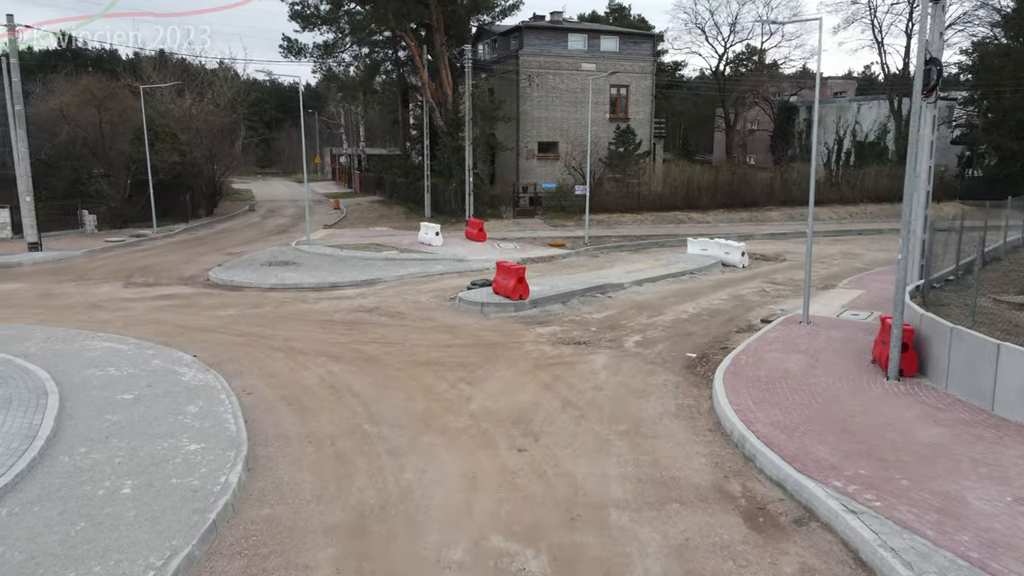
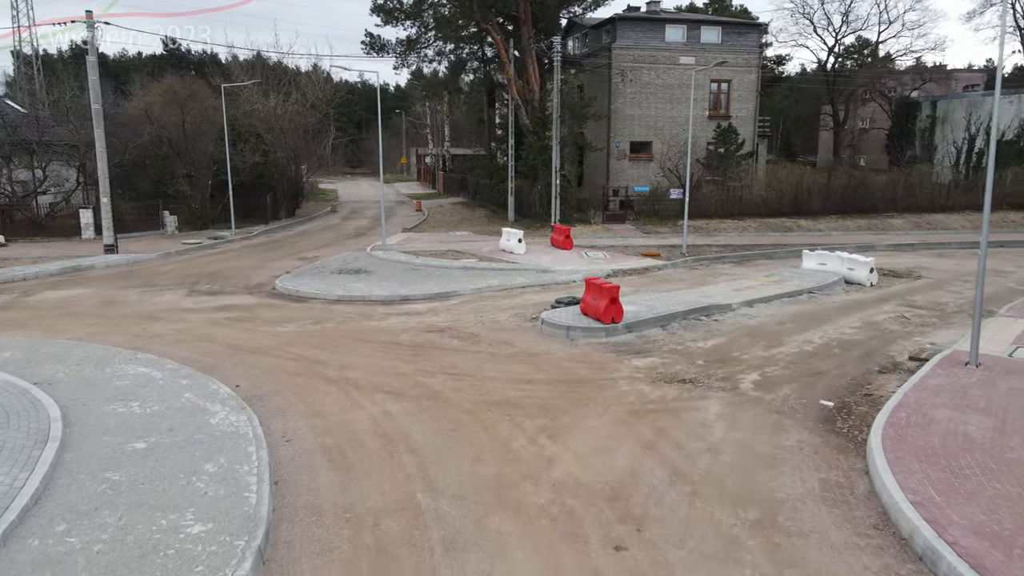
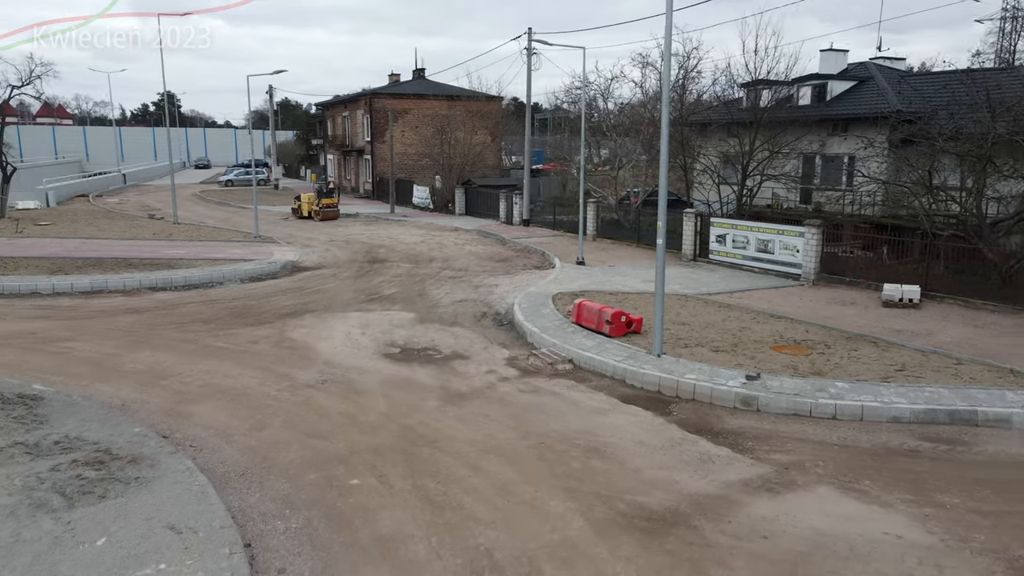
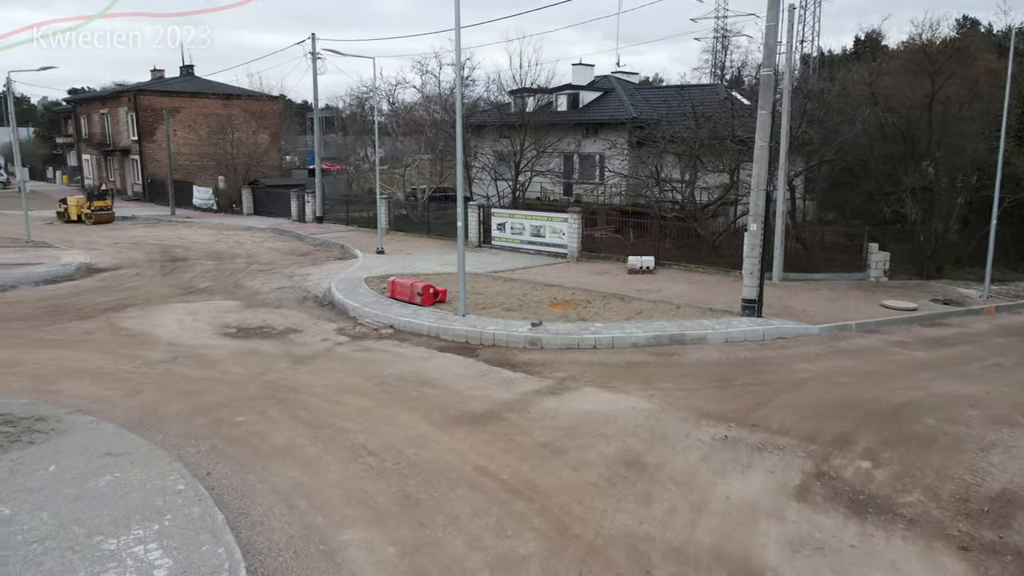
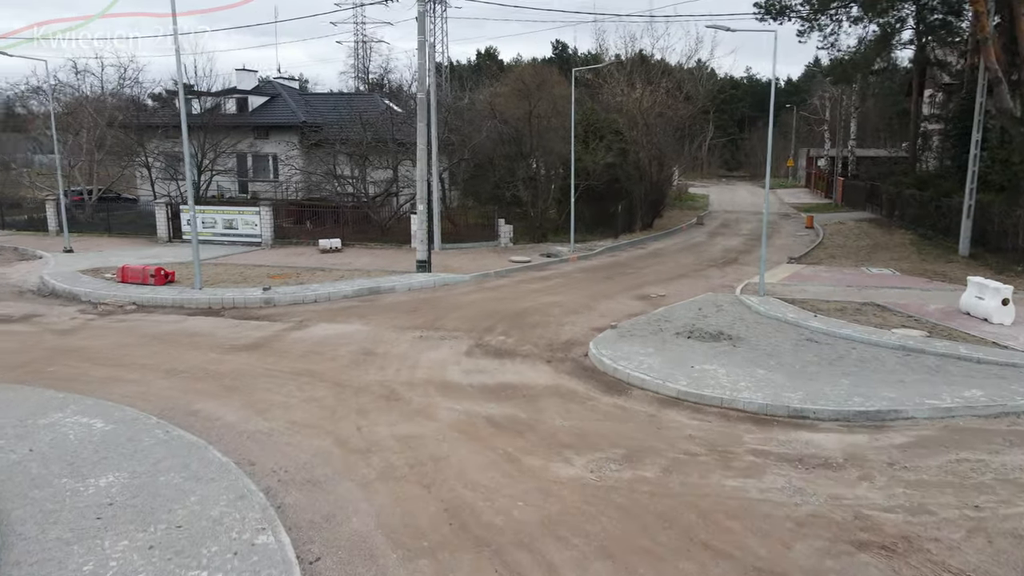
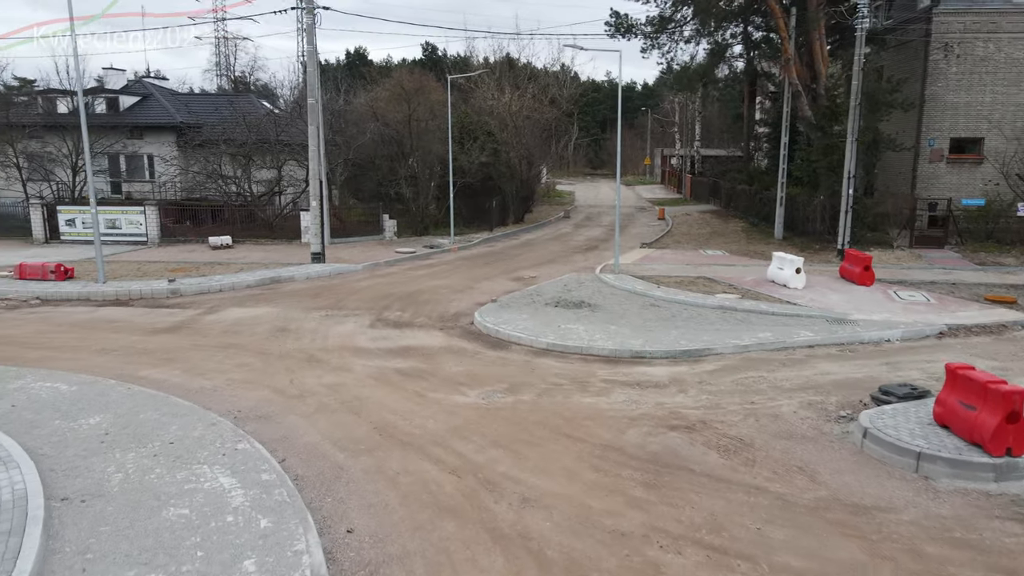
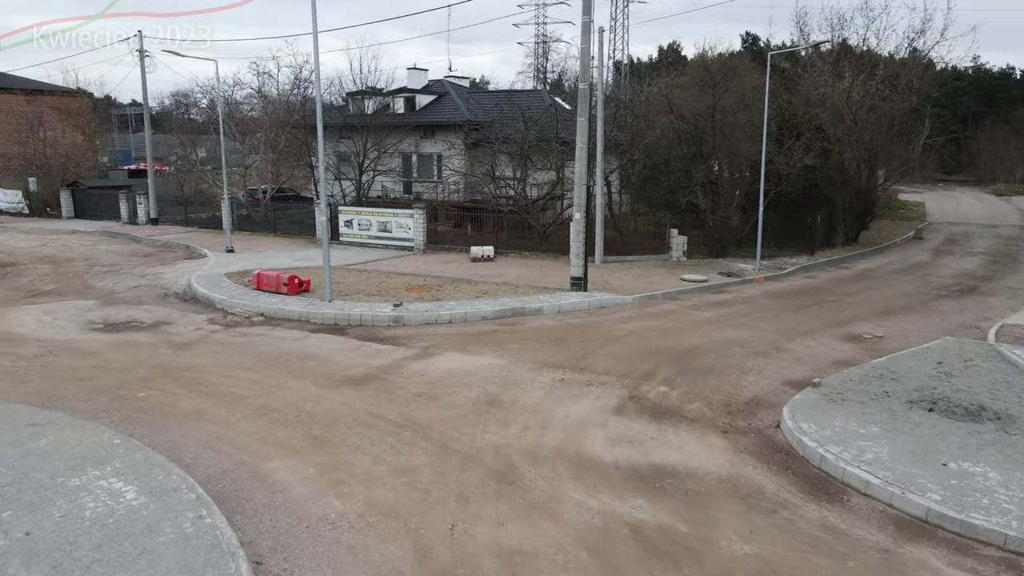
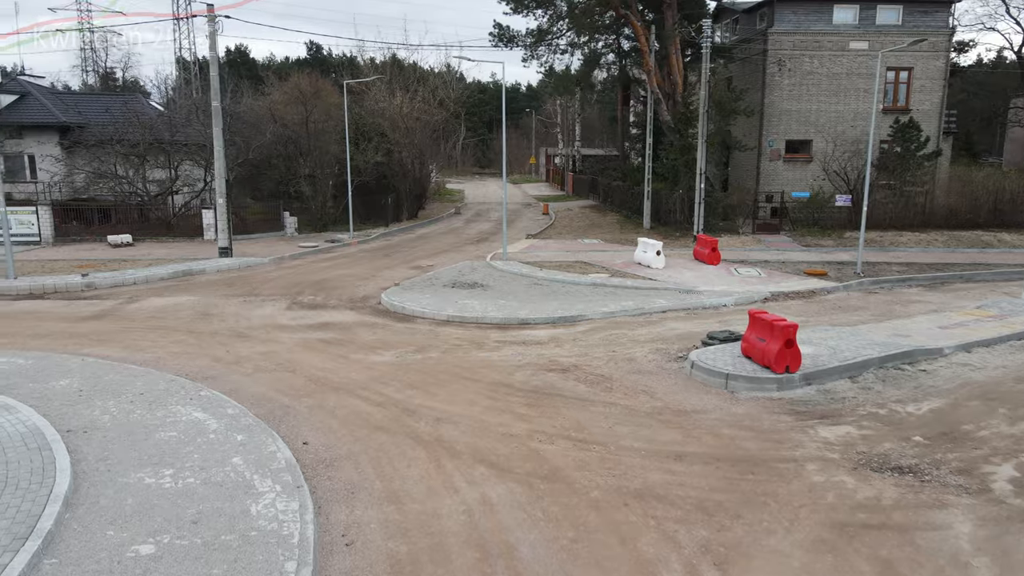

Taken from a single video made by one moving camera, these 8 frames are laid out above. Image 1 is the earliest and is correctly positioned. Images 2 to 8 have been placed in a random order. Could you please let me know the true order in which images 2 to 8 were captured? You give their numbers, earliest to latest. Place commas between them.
2, 8, 6, 5, 7, 4, 3
